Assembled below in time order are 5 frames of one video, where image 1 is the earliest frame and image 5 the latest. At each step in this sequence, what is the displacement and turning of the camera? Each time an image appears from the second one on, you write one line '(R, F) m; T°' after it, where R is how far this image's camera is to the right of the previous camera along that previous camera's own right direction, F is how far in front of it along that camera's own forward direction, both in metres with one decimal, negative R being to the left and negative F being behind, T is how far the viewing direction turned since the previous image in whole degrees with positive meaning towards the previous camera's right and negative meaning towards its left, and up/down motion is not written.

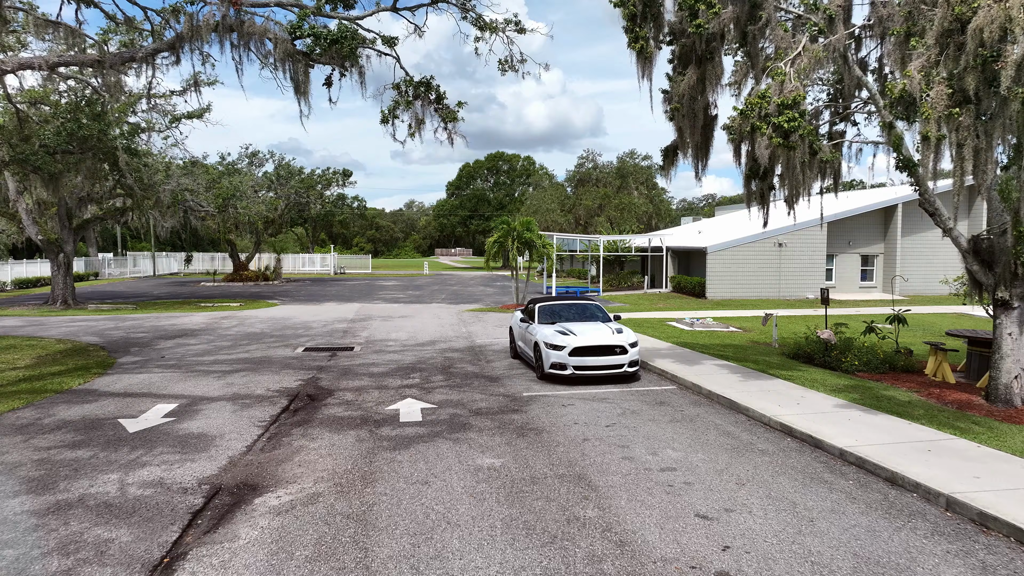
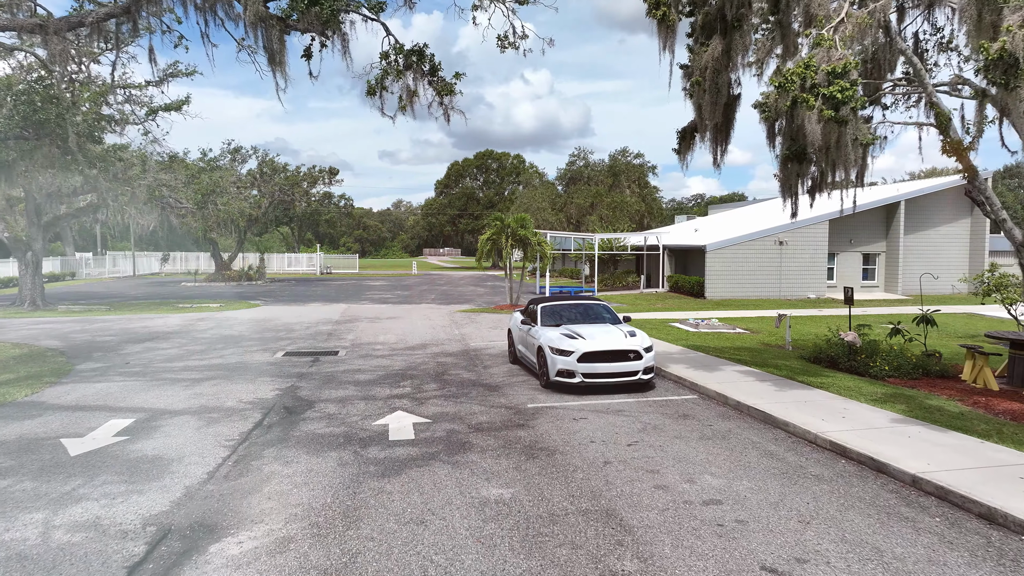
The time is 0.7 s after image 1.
(-0.2, +1.2) m; +1°
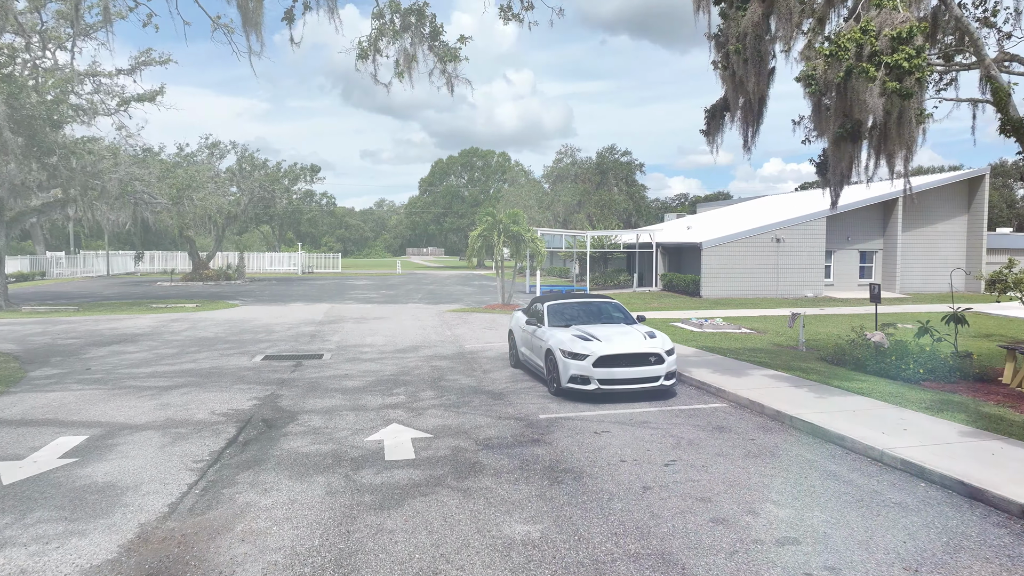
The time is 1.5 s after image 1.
(-0.3, +1.1) m; +1°
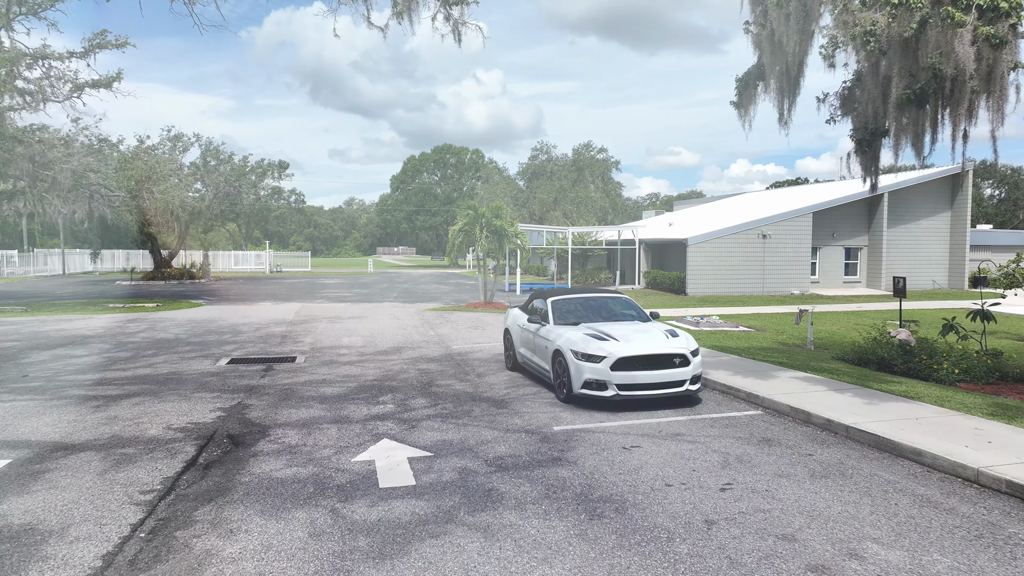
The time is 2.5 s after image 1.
(-0.4, +1.2) m; +2°
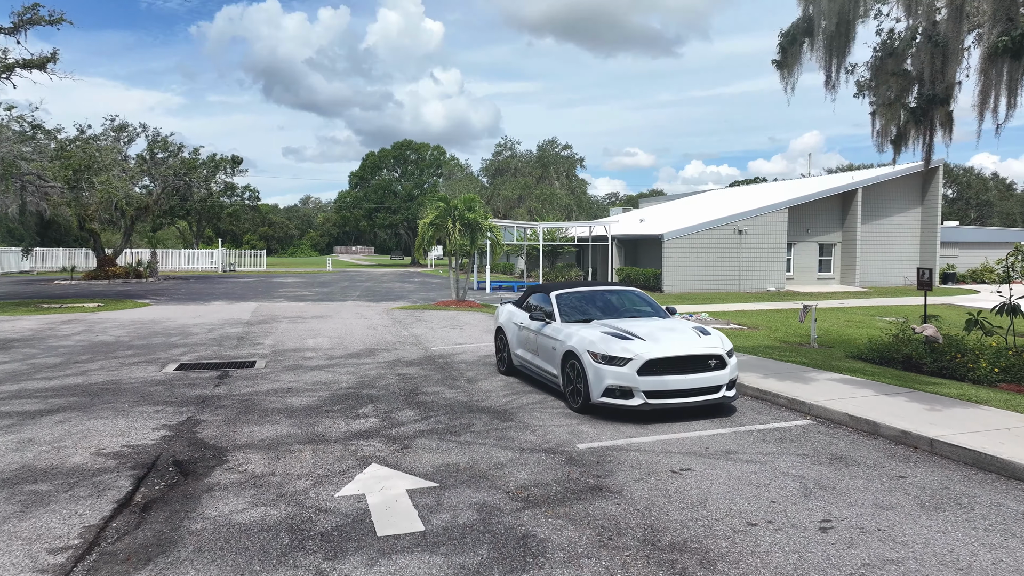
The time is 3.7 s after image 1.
(-0.5, +1.3) m; +3°
